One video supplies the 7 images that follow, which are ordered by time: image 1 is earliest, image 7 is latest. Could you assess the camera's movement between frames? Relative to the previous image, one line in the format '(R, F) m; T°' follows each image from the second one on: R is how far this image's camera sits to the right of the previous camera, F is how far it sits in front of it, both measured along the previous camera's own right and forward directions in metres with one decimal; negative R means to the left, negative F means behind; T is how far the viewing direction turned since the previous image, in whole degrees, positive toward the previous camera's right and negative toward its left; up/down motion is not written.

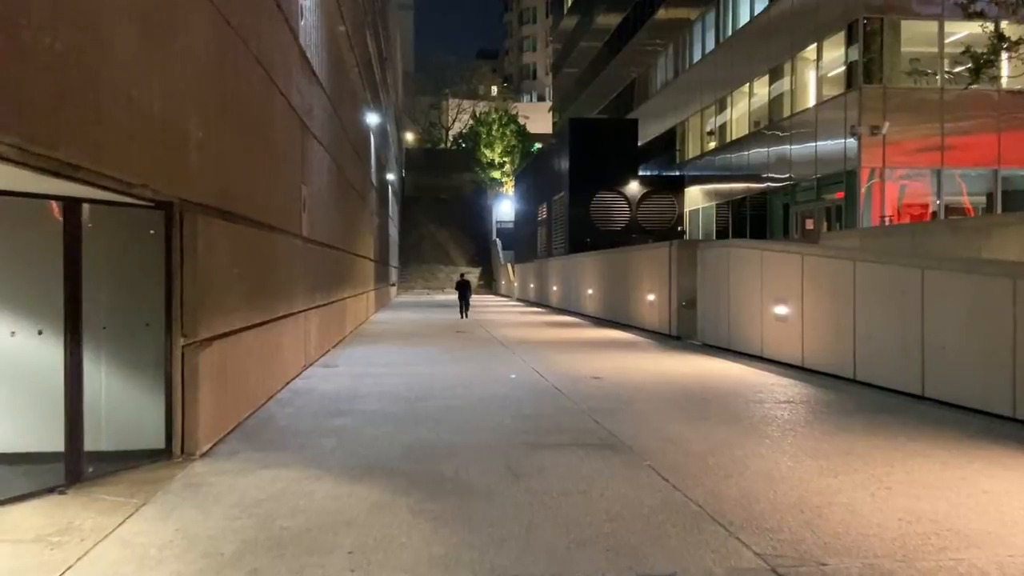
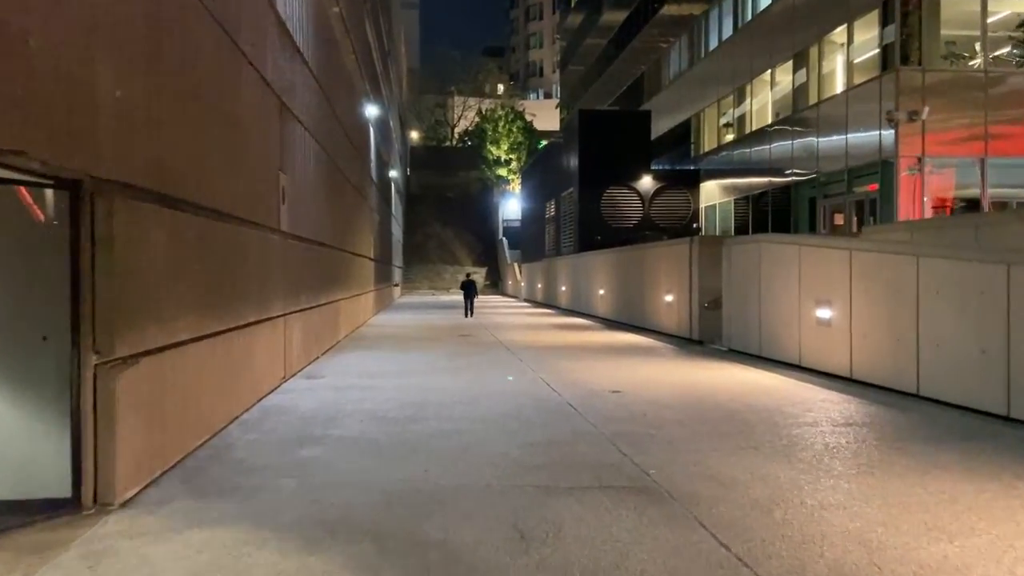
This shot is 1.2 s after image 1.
(0.0, +1.6) m; -1°
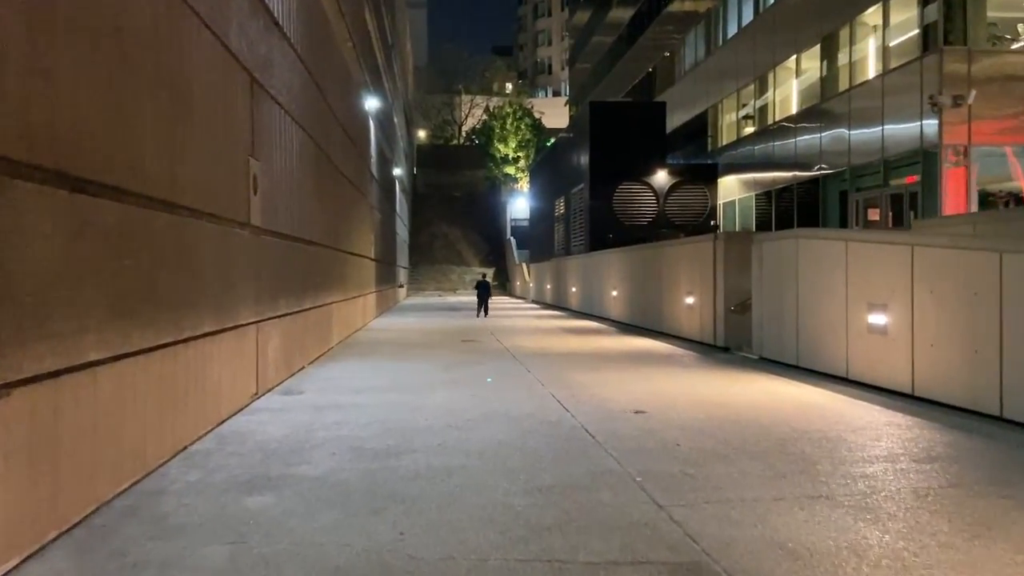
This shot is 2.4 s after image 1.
(0.0, +1.6) m; -1°
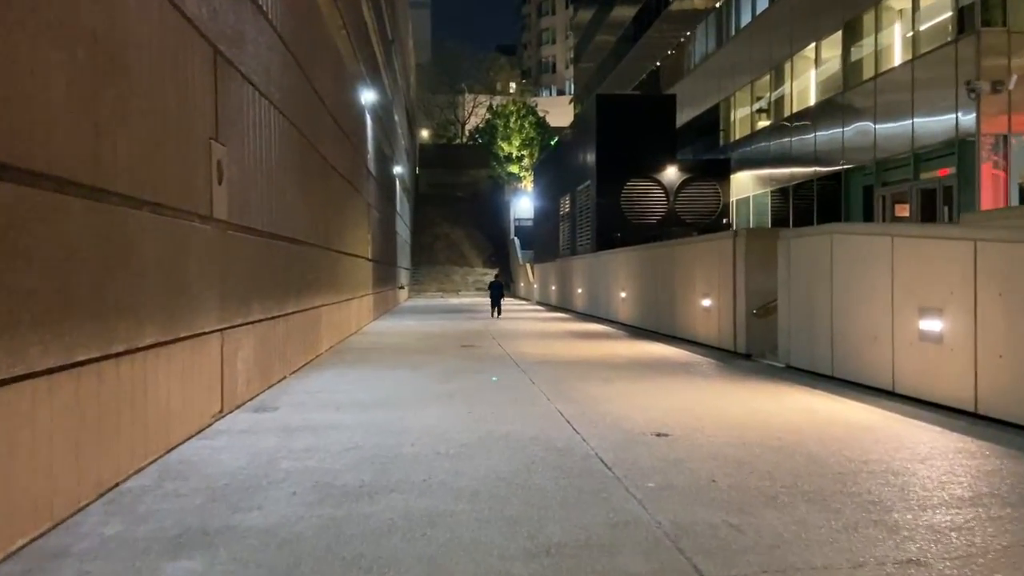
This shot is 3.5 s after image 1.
(0.0, +1.3) m; 0°
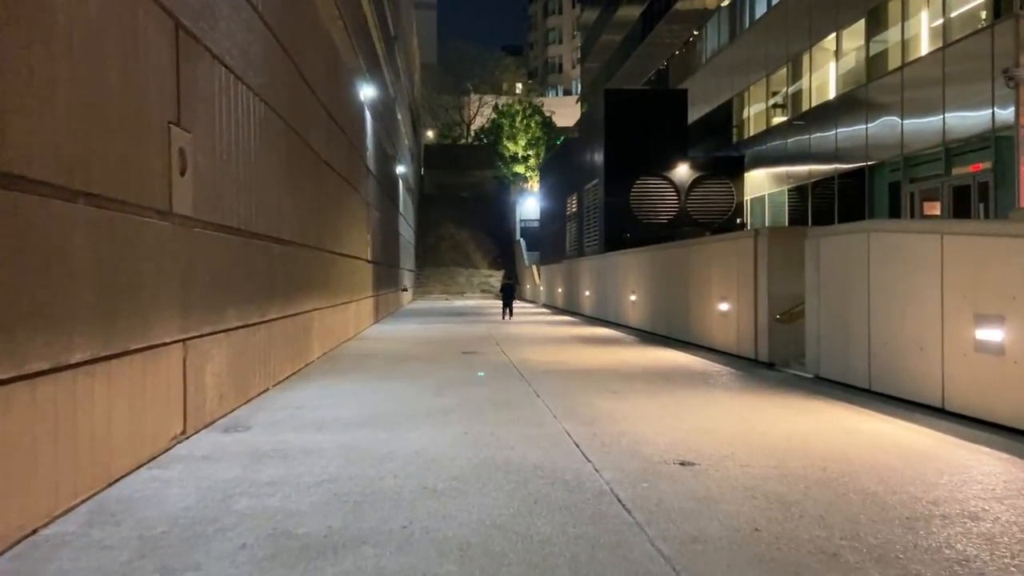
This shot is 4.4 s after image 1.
(+0.1, +1.1) m; 0°
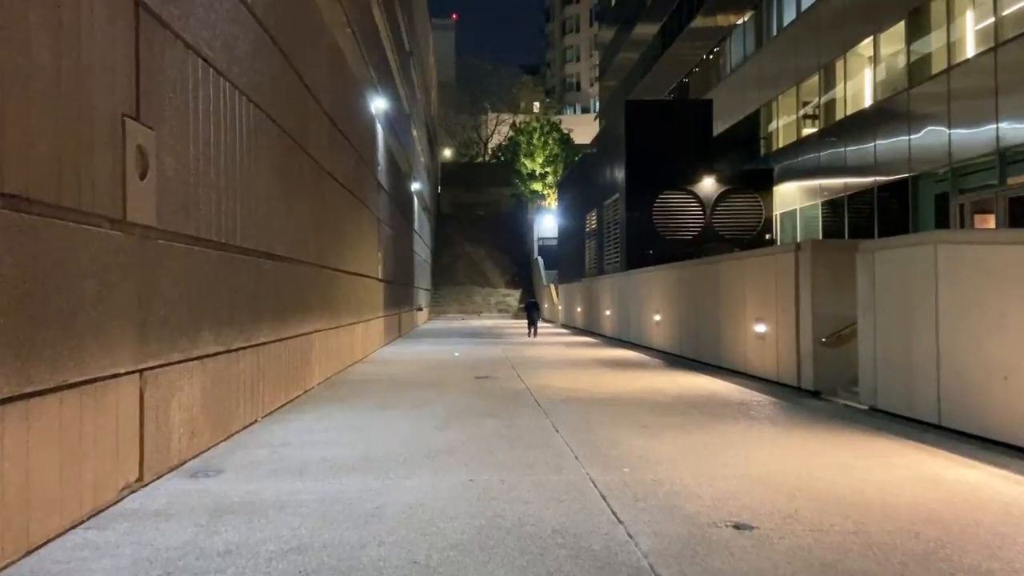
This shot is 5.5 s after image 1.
(0.0, +1.2) m; -1°
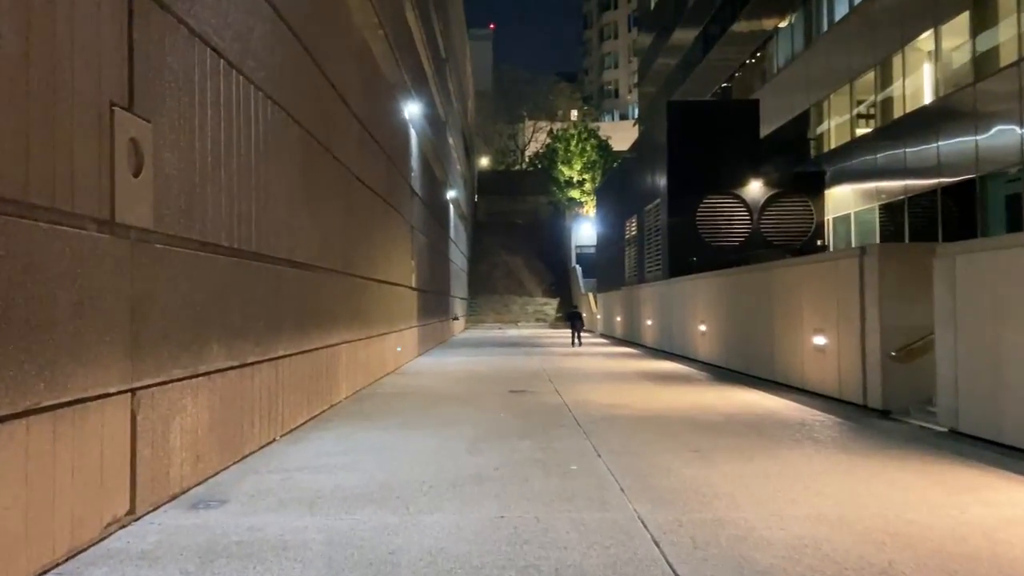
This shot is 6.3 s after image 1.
(0.0, +0.9) m; -3°
